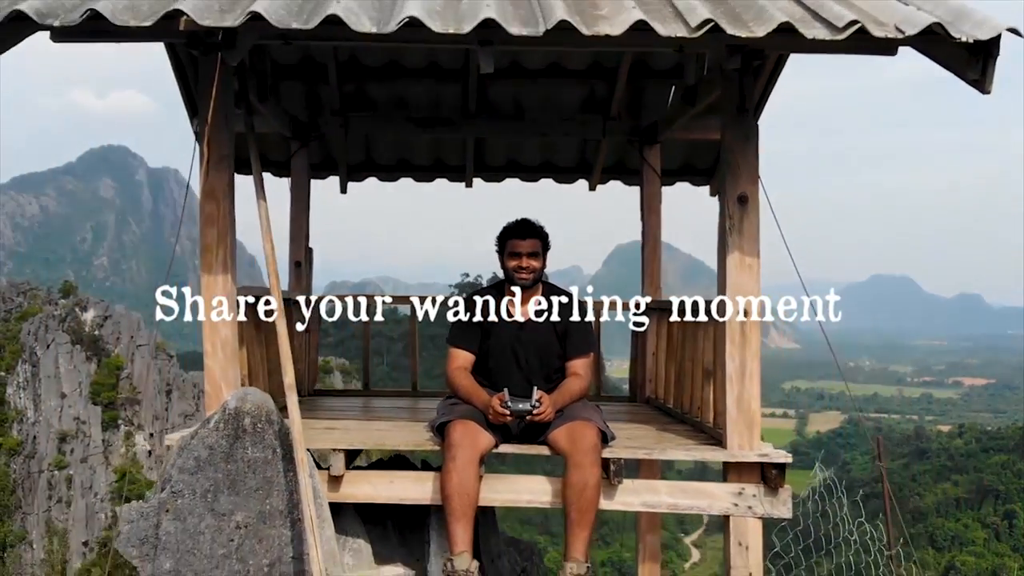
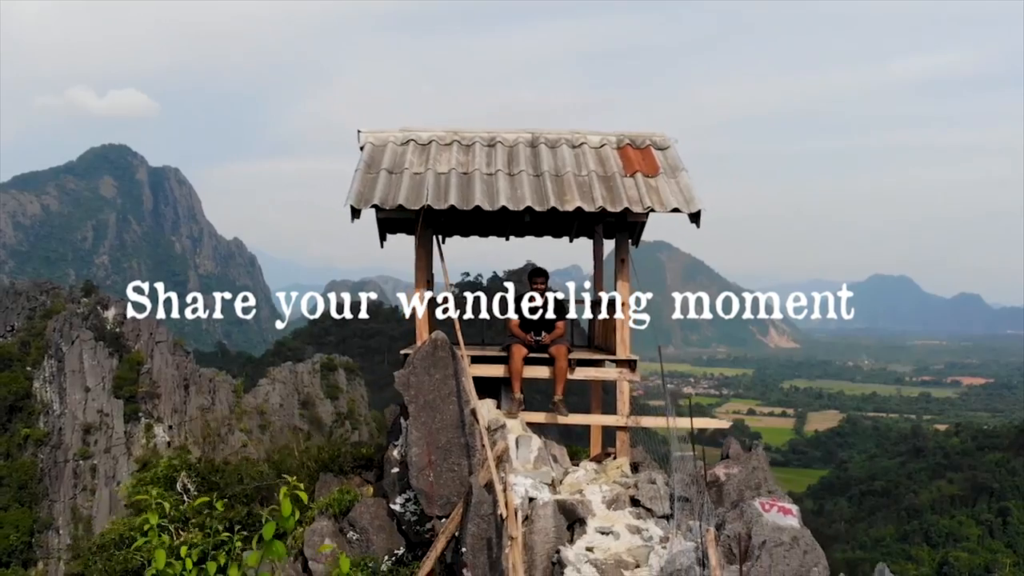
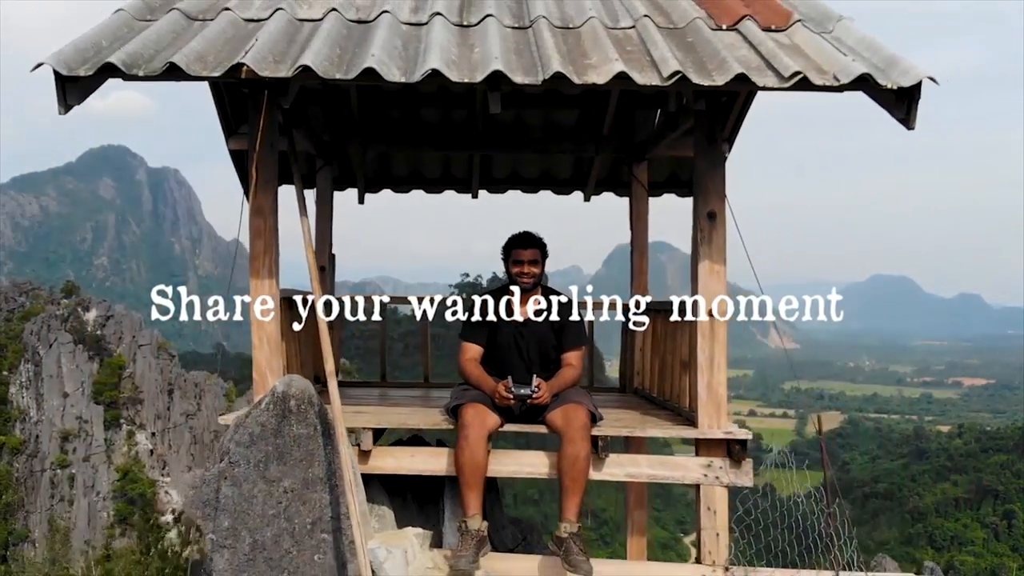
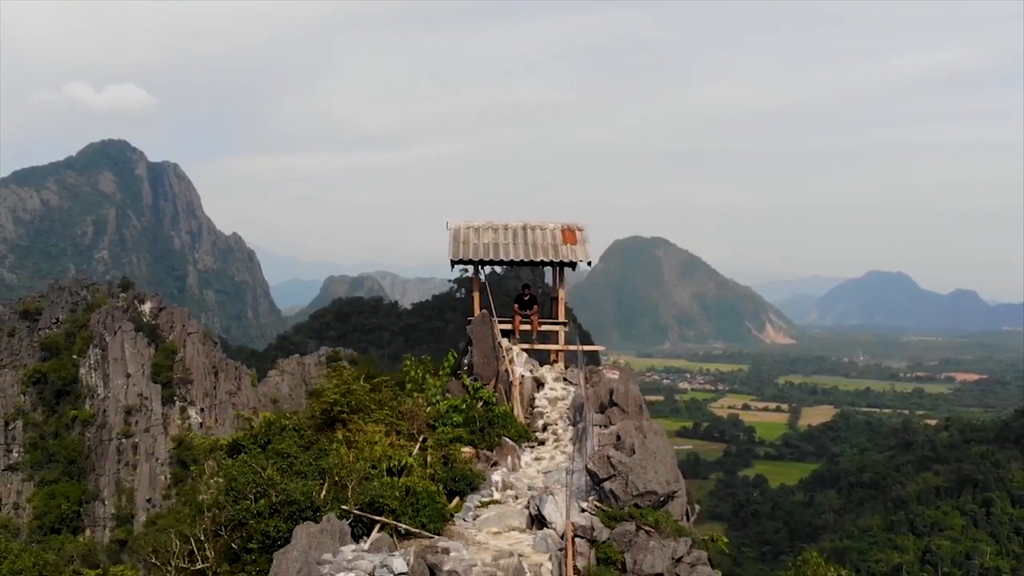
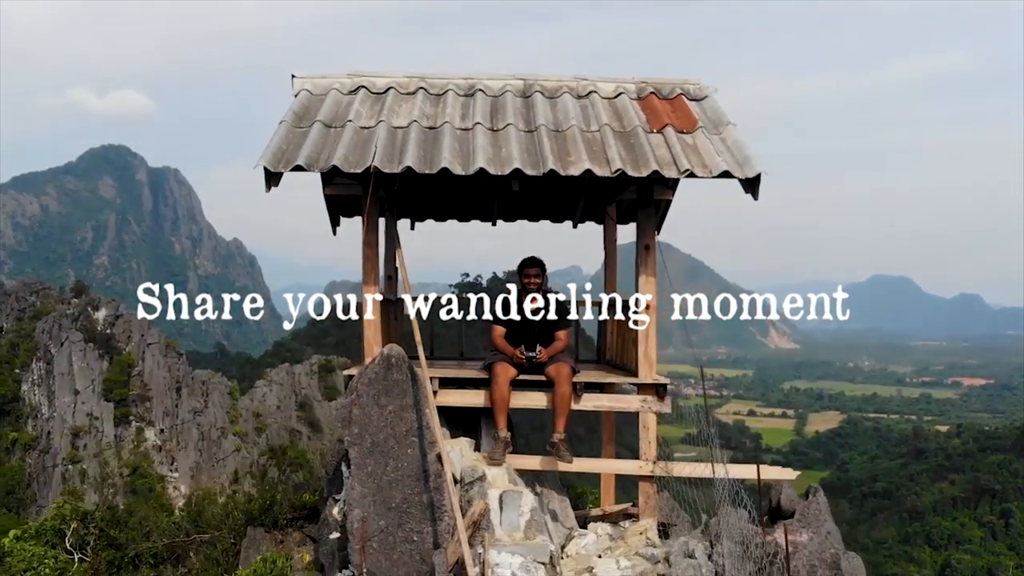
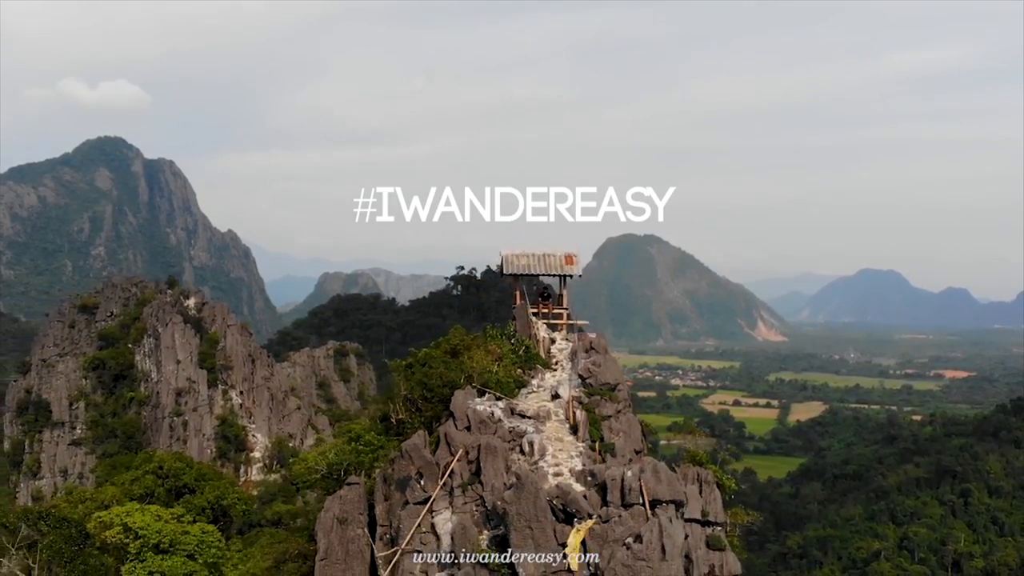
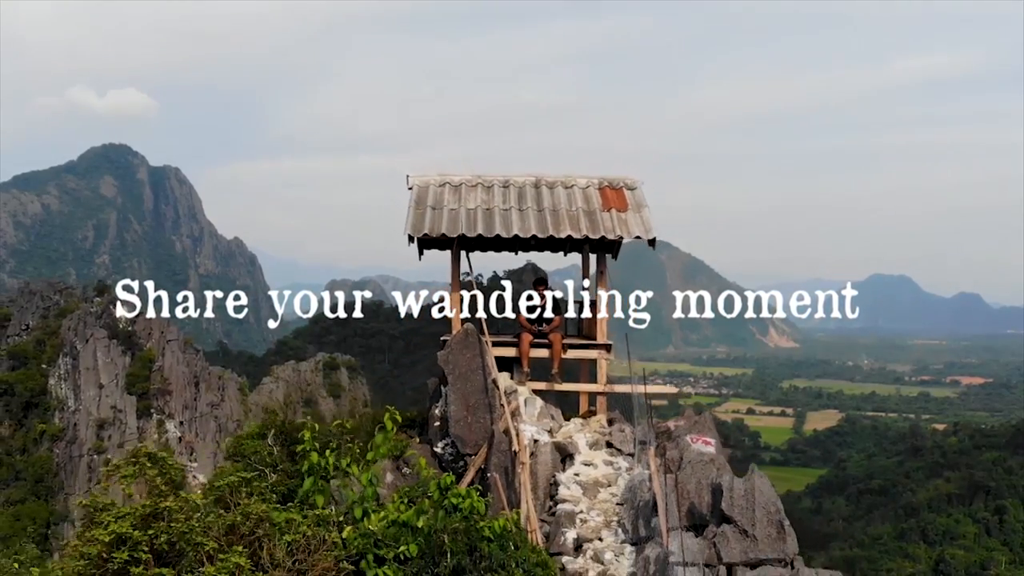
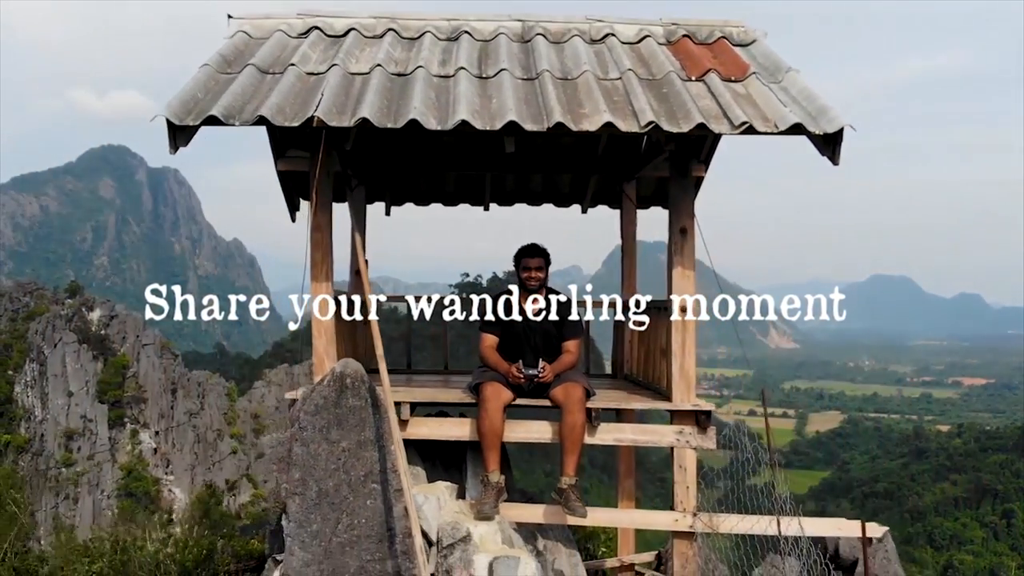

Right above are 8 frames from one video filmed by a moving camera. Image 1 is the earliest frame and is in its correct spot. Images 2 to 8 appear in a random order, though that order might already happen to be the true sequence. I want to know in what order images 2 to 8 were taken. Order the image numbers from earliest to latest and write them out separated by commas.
3, 8, 5, 2, 7, 4, 6
